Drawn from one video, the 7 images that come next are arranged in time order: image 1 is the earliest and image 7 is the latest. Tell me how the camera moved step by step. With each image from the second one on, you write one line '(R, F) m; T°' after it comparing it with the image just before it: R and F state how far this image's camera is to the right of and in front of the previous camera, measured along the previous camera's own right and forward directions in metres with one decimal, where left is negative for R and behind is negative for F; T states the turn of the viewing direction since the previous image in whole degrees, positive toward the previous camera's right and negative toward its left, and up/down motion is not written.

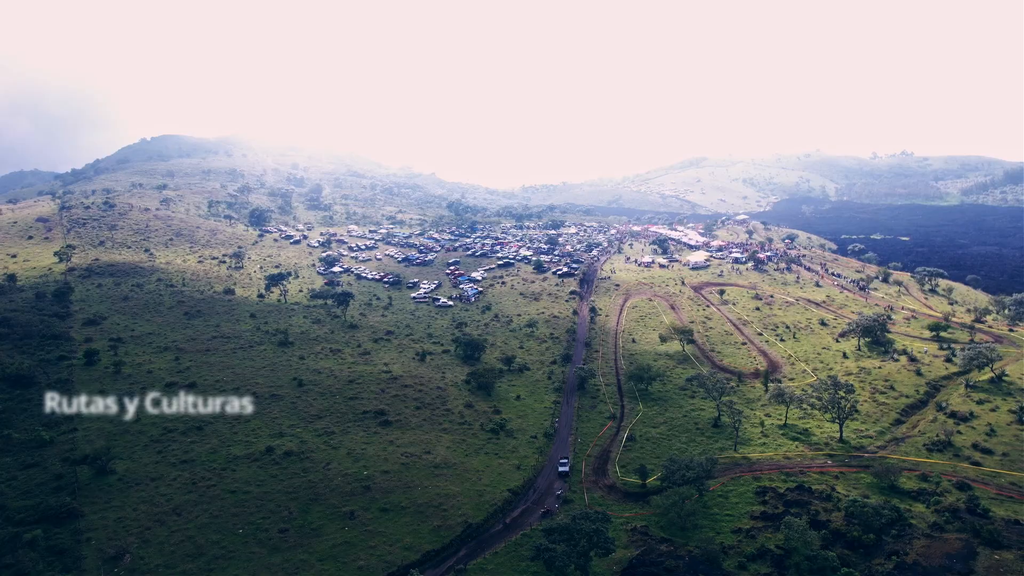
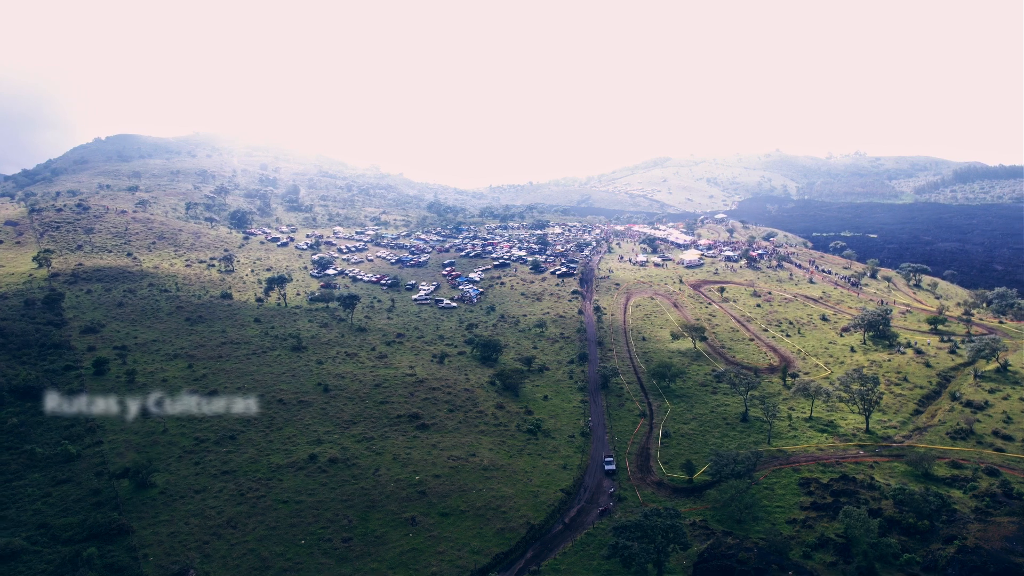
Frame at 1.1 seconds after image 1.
(-5.8, +0.3) m; +3°
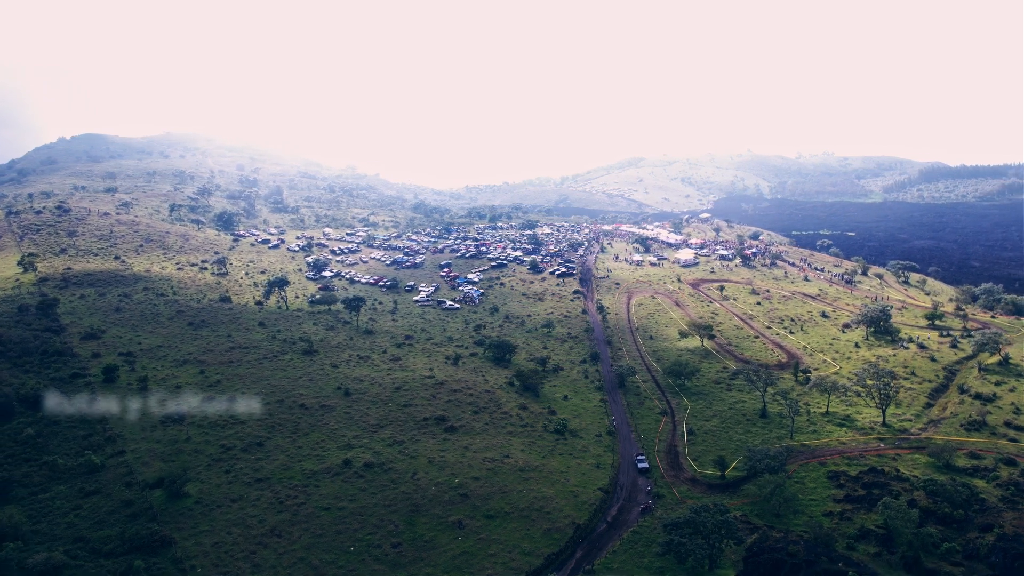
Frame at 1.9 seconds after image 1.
(-4.2, +0.2) m; +2°
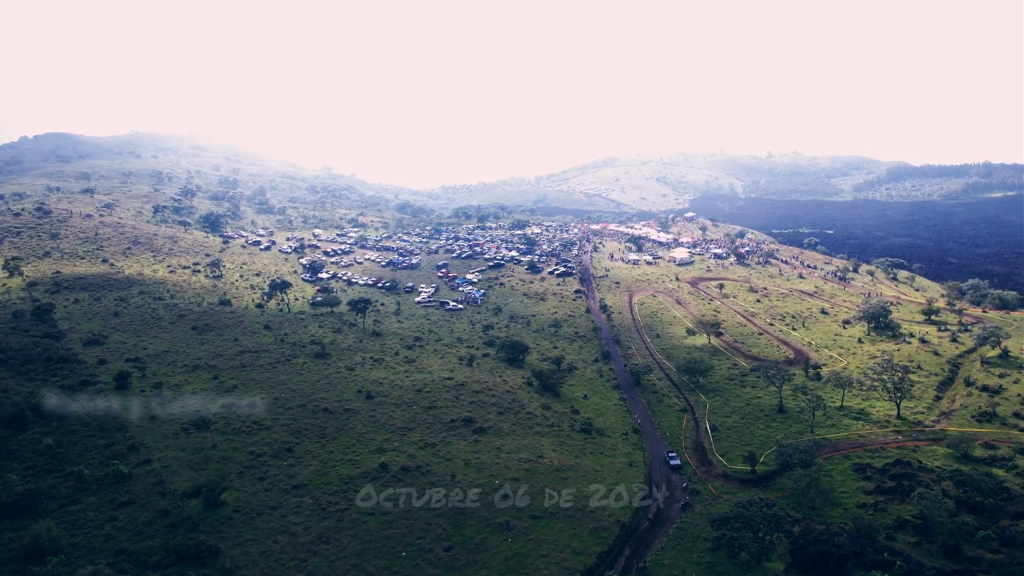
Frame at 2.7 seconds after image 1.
(-4.2, +0.1) m; +2°
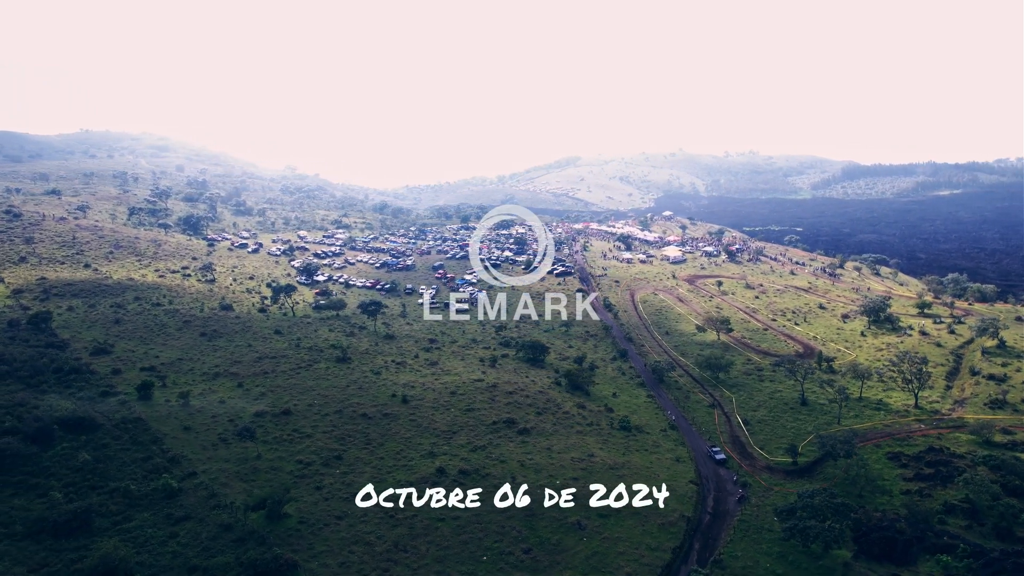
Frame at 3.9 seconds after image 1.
(-6.3, +0.2) m; +3°
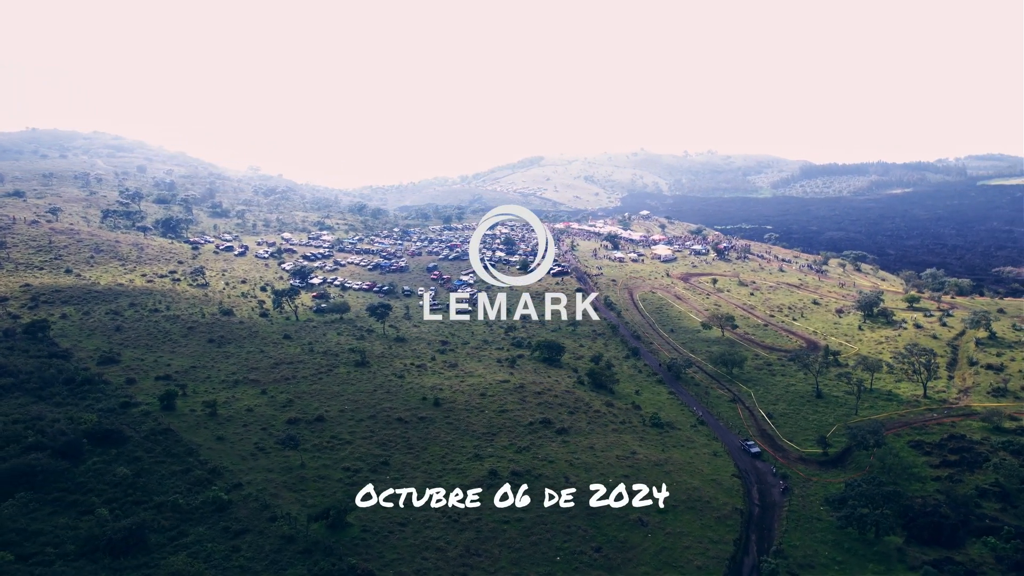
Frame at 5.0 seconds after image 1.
(-5.7, +0.1) m; +3°
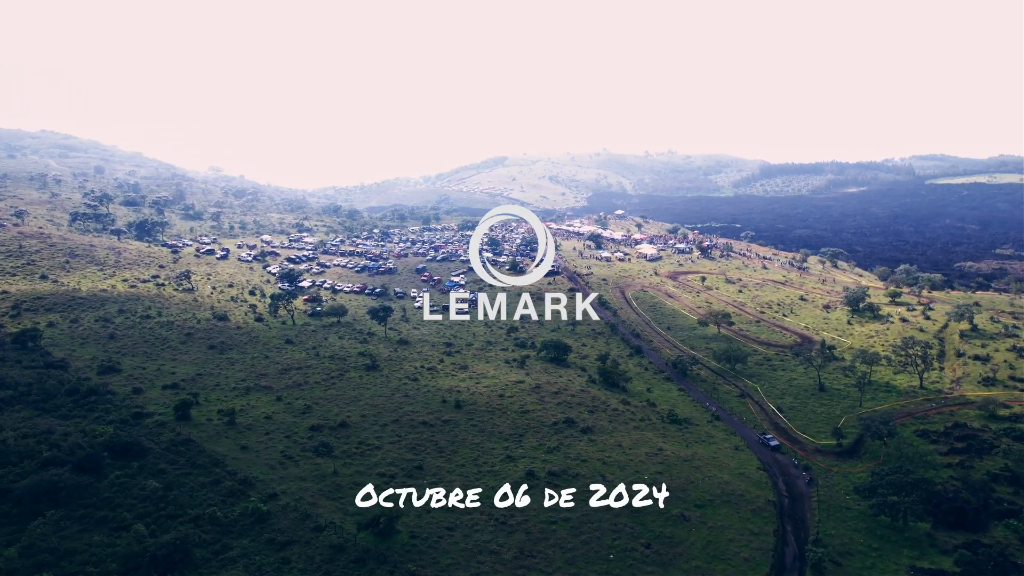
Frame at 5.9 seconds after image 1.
(-4.6, 0.0) m; +3°
